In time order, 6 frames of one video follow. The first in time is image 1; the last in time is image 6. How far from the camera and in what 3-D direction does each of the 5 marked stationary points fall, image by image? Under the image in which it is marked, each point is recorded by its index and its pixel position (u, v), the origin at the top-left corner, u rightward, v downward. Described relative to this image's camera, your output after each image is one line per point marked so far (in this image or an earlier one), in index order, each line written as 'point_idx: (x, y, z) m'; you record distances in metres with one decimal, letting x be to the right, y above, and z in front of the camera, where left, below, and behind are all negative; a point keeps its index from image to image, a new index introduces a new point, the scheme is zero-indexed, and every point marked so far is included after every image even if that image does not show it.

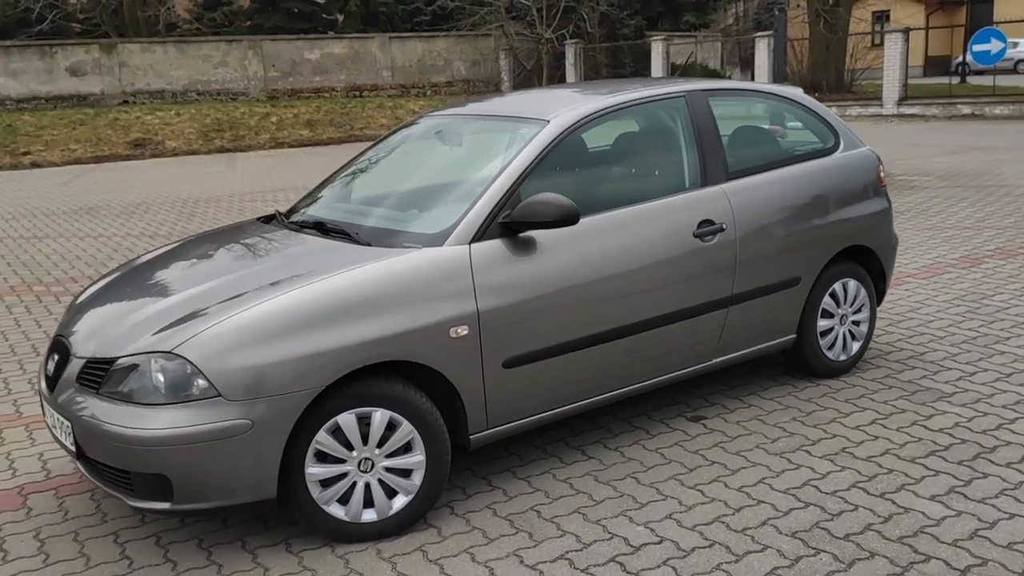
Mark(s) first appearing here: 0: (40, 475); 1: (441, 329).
0: (-1.9, -0.8, +4.0) m
1: (-0.2, -0.1, +3.4) m
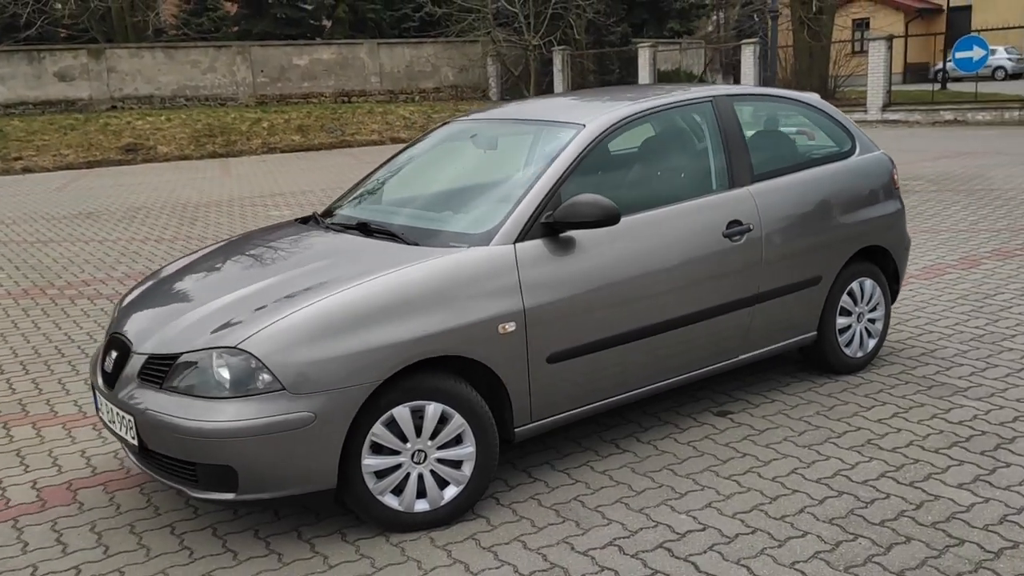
0: (-1.8, -0.8, +4.1) m
1: (0.0, -0.1, +3.5) m
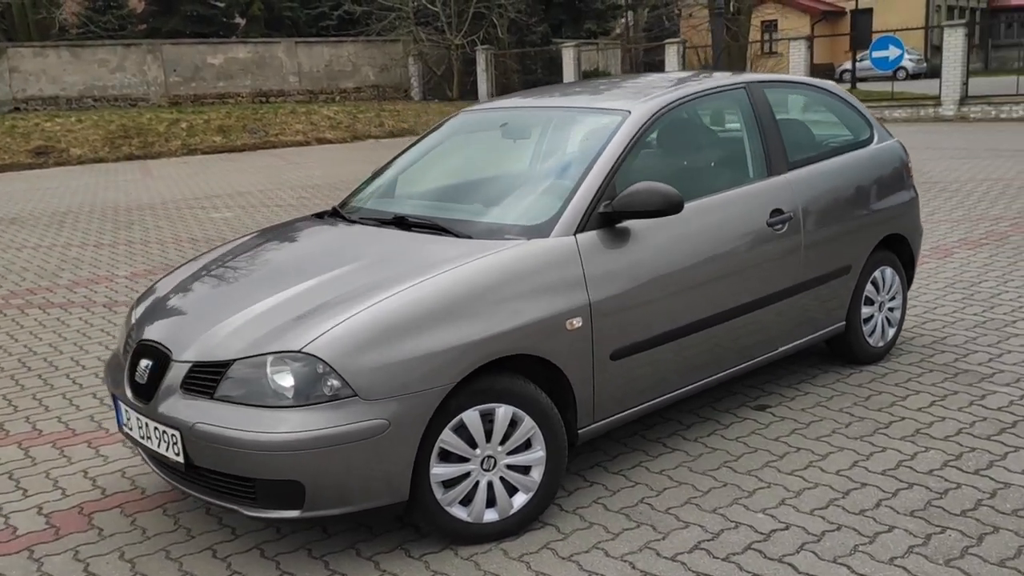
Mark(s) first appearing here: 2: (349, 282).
0: (-1.6, -0.8, +3.8) m
1: (+0.2, -0.1, +3.3) m
2: (-0.5, 0.0, +3.3) m
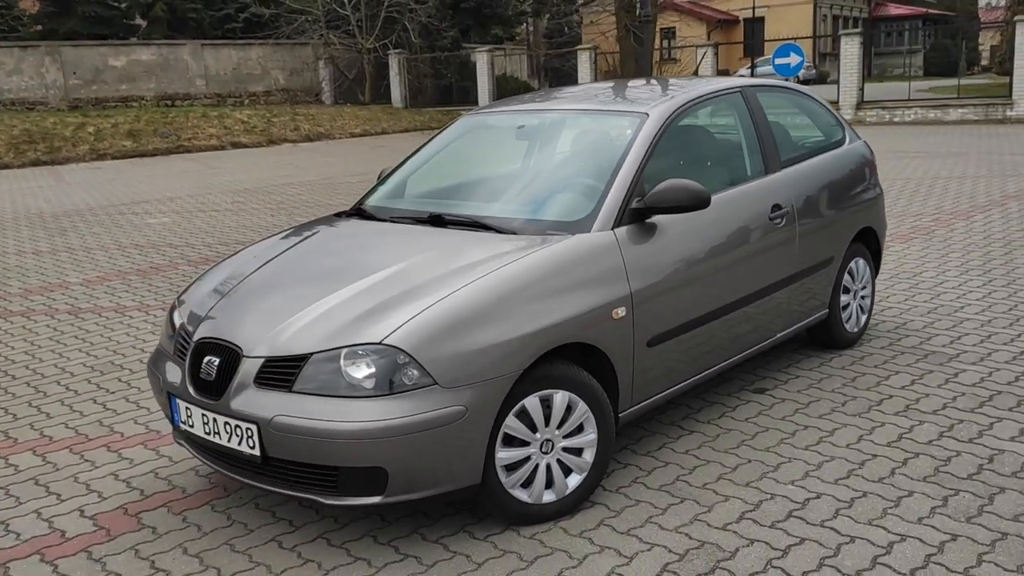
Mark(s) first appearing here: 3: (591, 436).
0: (-1.5, -0.8, +3.8) m
1: (+0.4, -0.1, +3.5) m
2: (-0.4, 0.0, +3.4) m
3: (+0.3, -0.5, +3.4) m
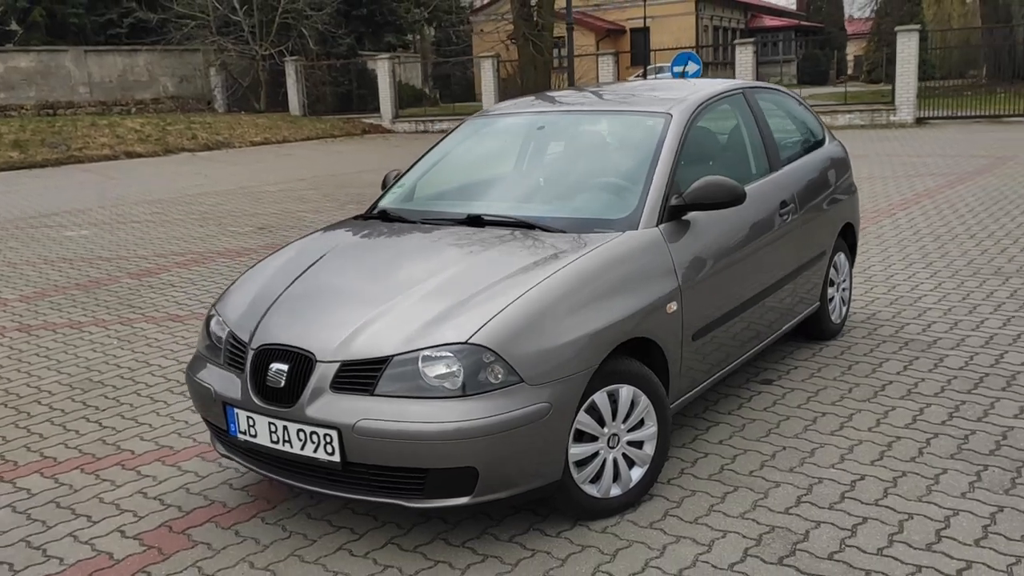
0: (-1.3, -0.8, +3.6) m
1: (+0.6, -0.1, +3.6) m
2: (-0.2, 0.0, +3.4) m
3: (+0.5, -0.5, +3.5) m
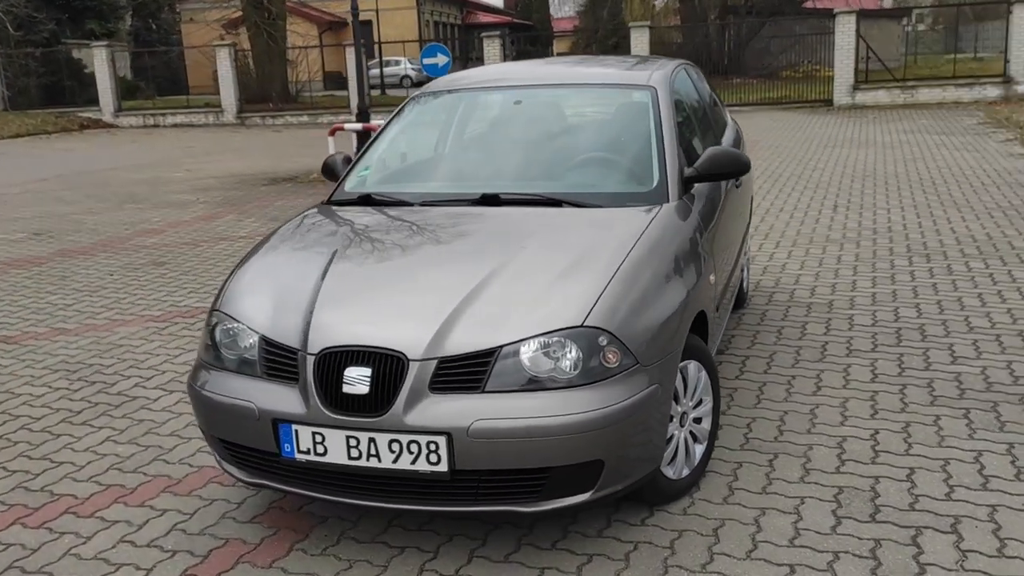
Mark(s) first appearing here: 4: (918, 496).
0: (-1.0, -0.8, +3.0) m
1: (+0.7, 0.0, +3.5) m
2: (+0.1, +0.1, +3.1) m
3: (+0.7, -0.4, +3.4) m
4: (+1.4, -0.7, +3.3) m
